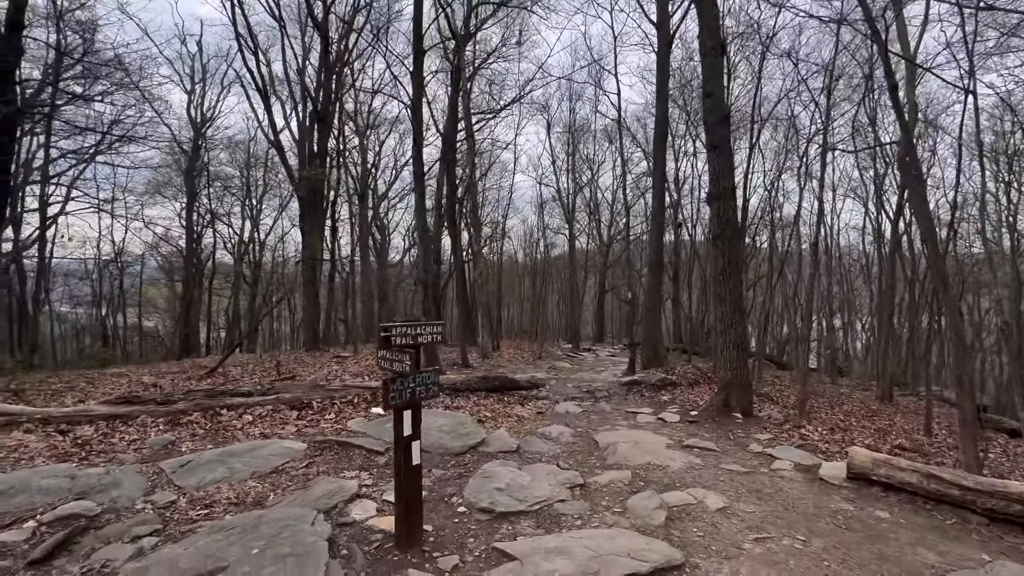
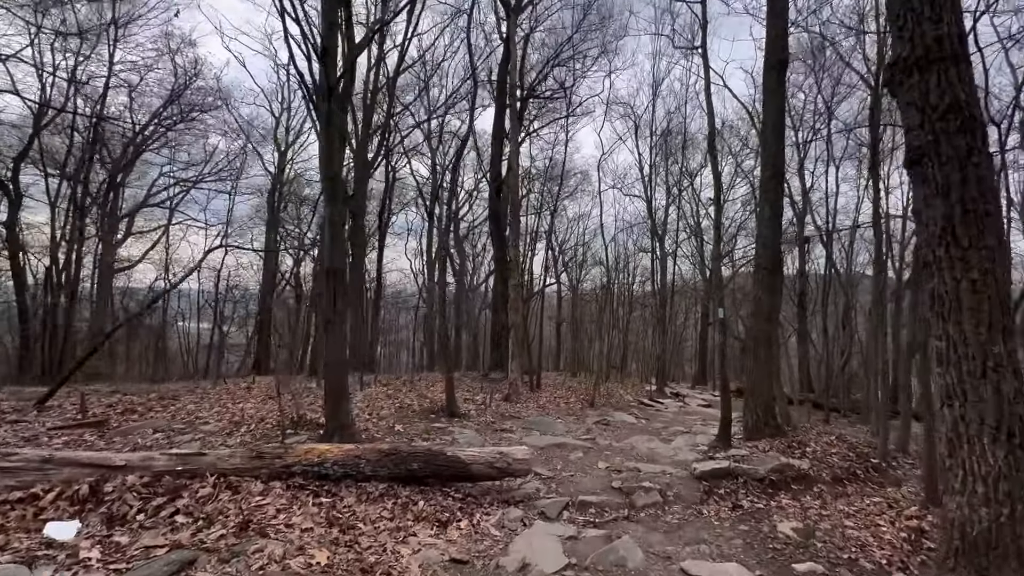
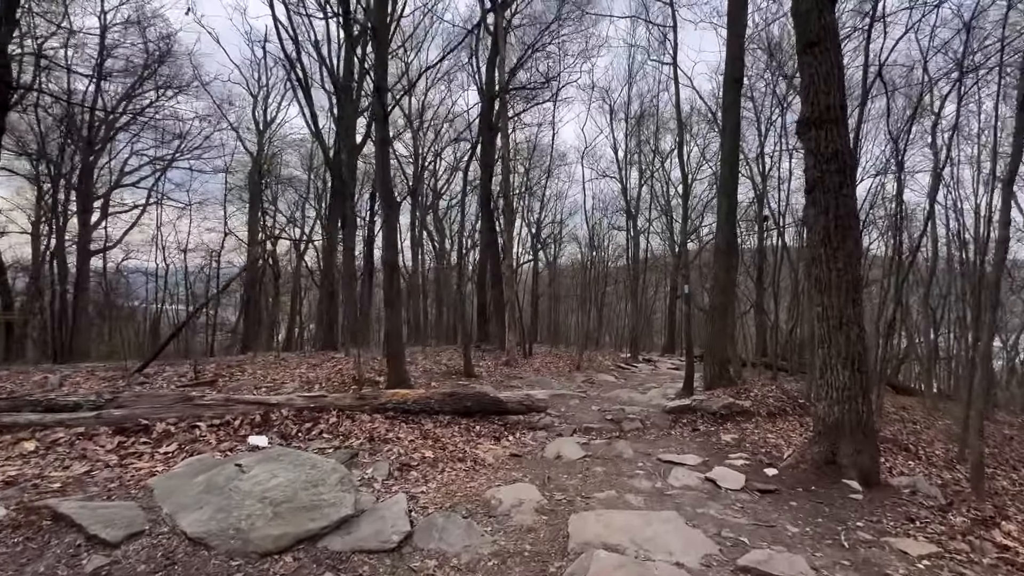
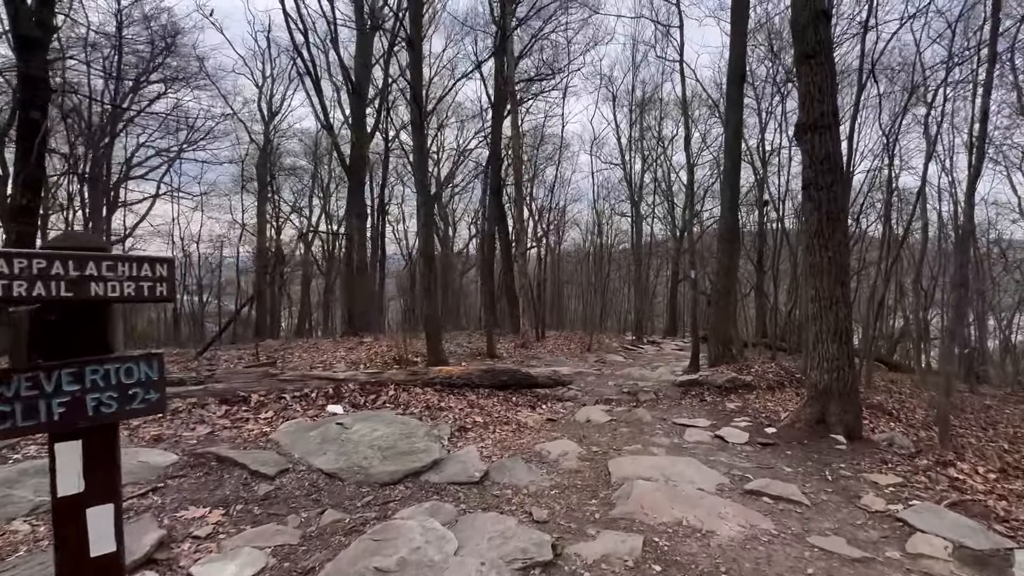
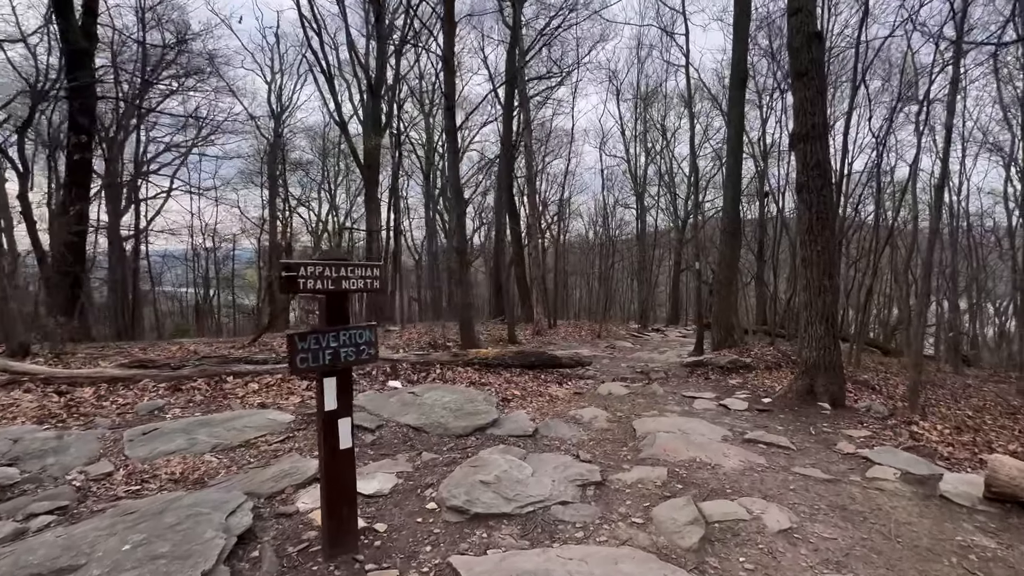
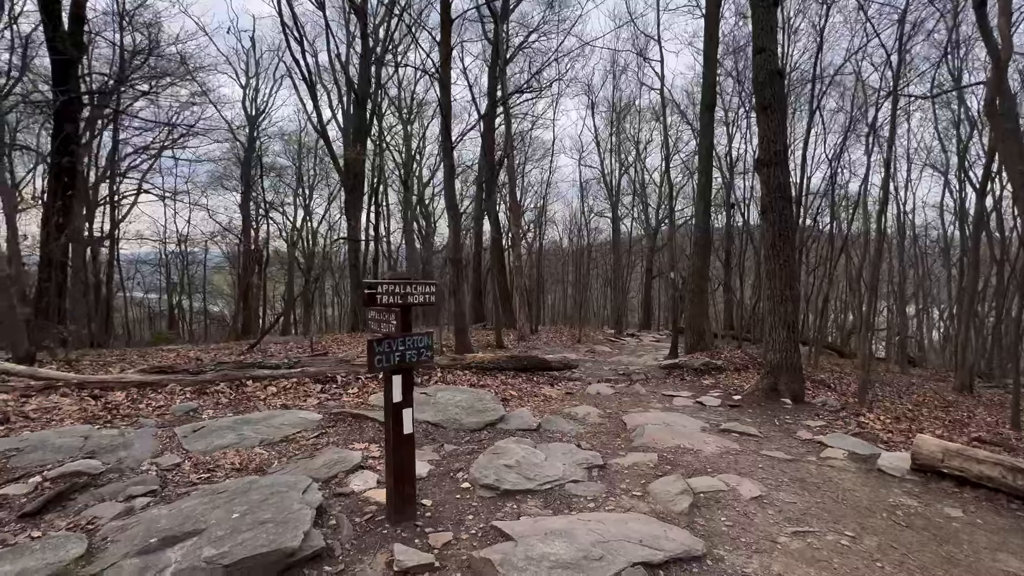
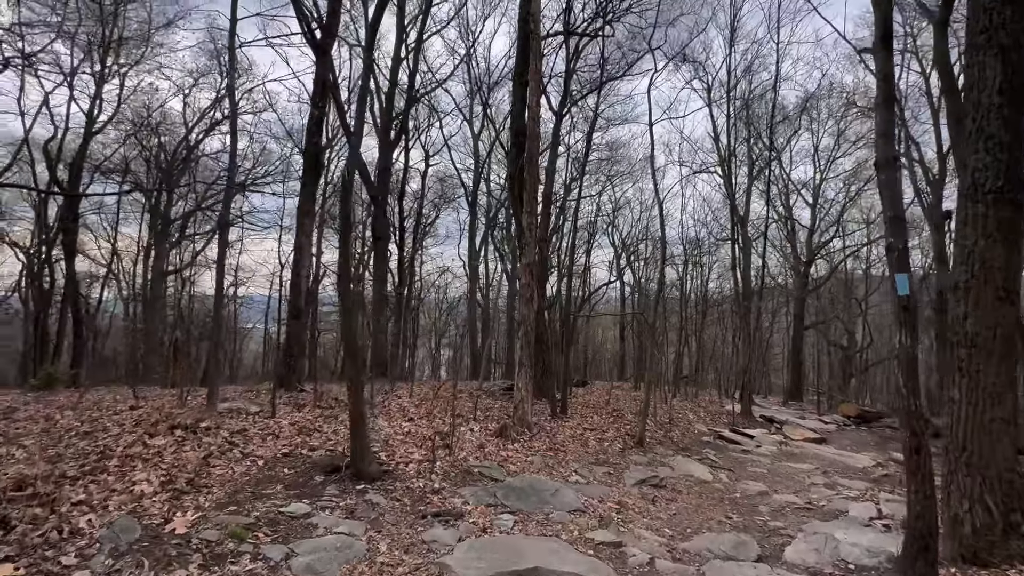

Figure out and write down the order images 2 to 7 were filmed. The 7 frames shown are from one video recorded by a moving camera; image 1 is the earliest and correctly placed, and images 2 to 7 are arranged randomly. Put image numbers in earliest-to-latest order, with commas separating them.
6, 5, 4, 3, 2, 7
